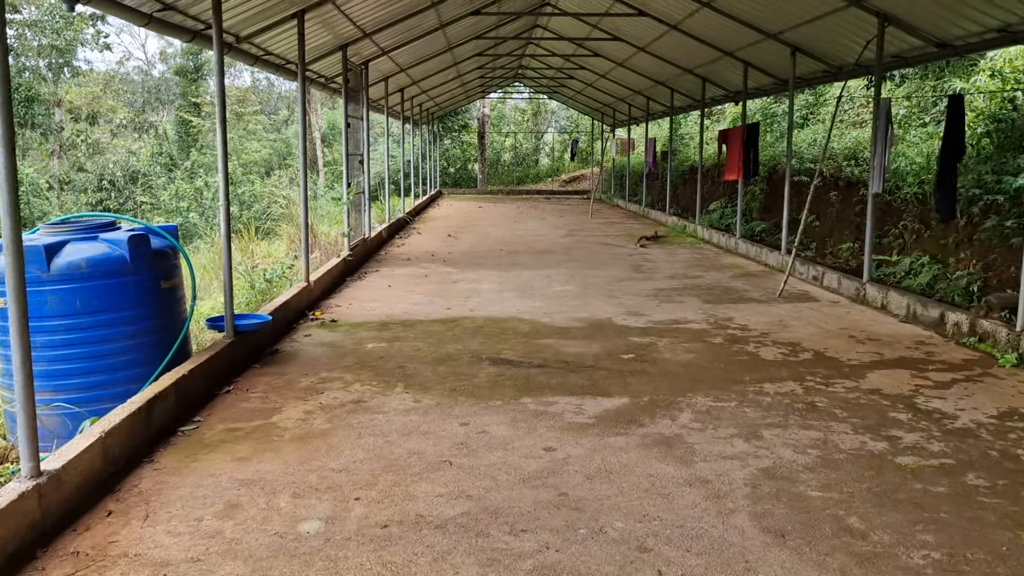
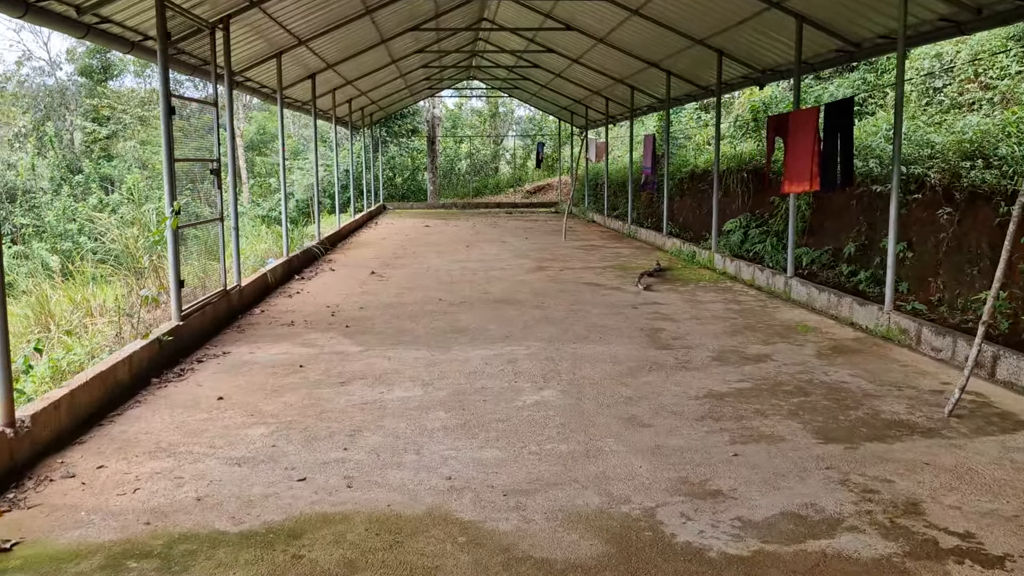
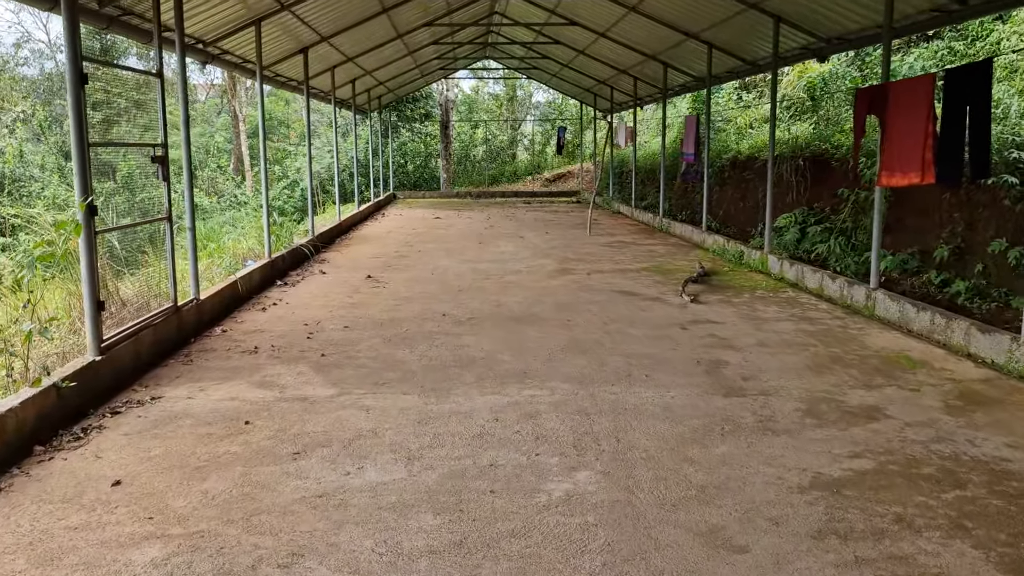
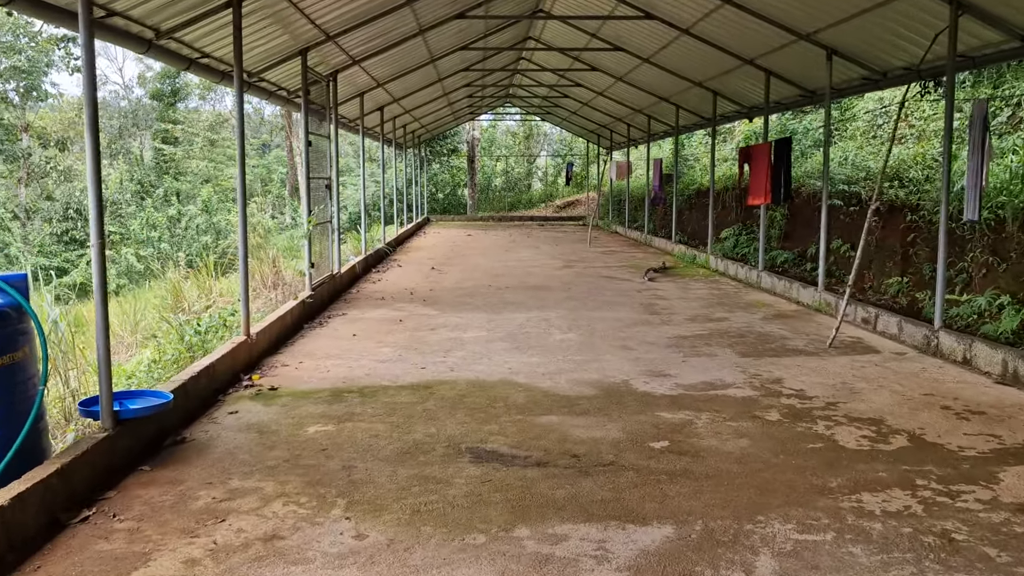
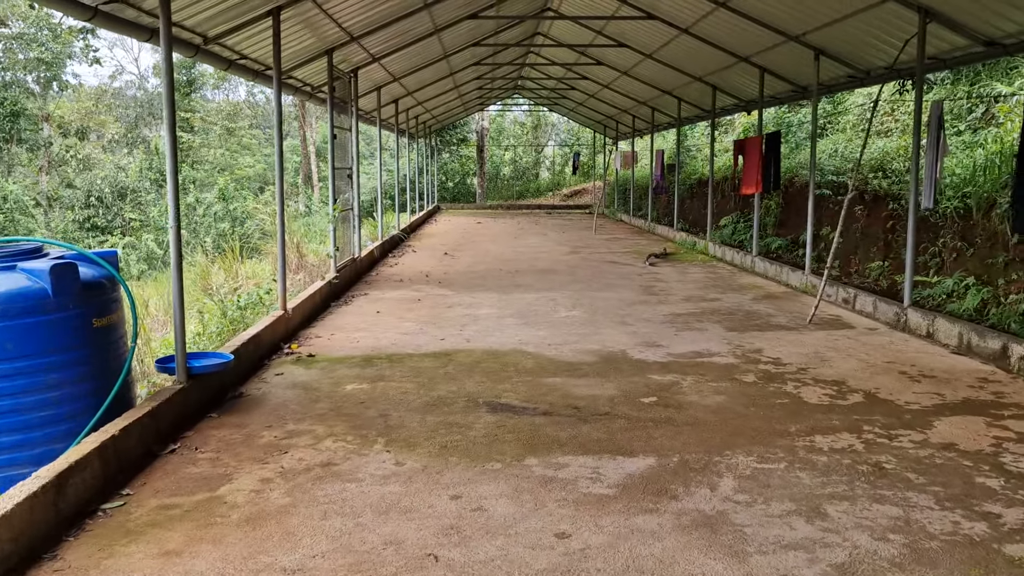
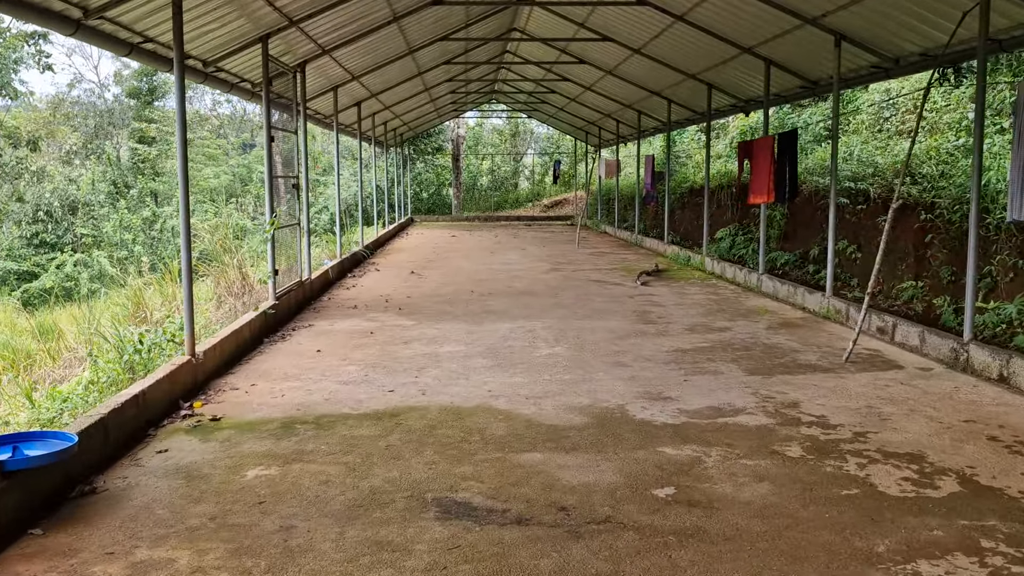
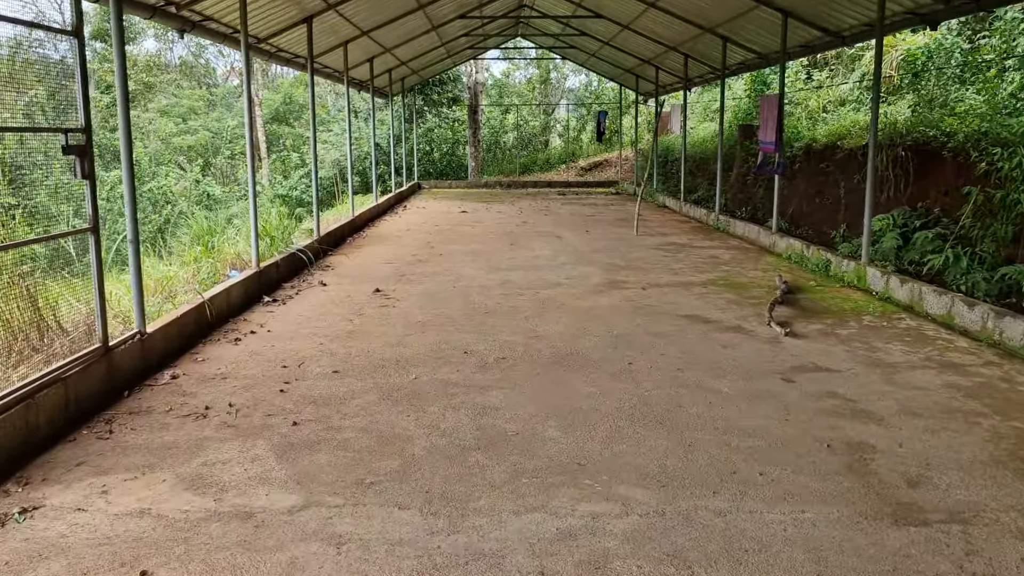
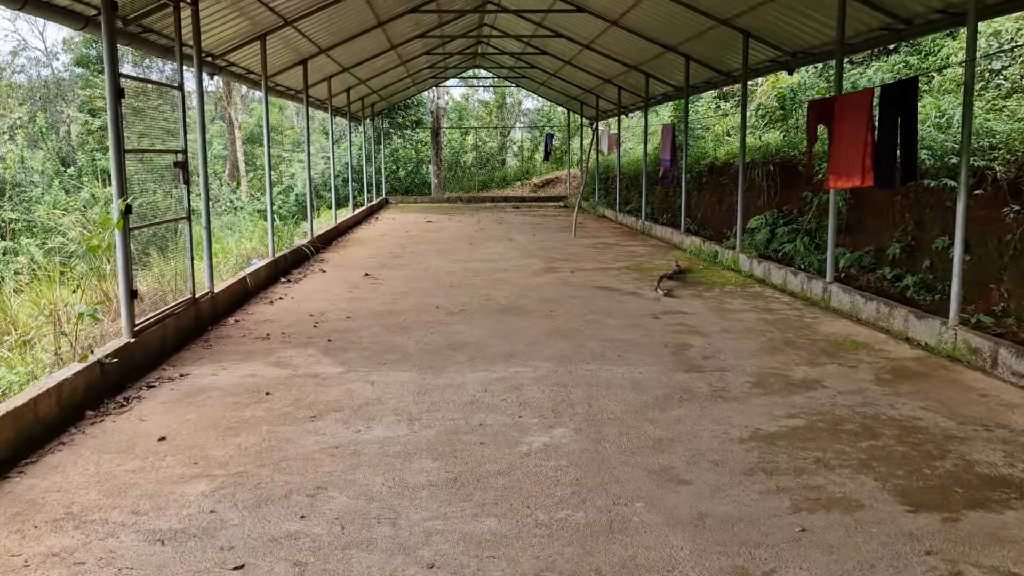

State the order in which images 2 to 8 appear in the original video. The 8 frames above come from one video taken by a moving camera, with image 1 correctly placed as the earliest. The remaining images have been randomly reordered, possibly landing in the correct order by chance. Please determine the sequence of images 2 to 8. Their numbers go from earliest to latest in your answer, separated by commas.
5, 4, 6, 2, 8, 3, 7
